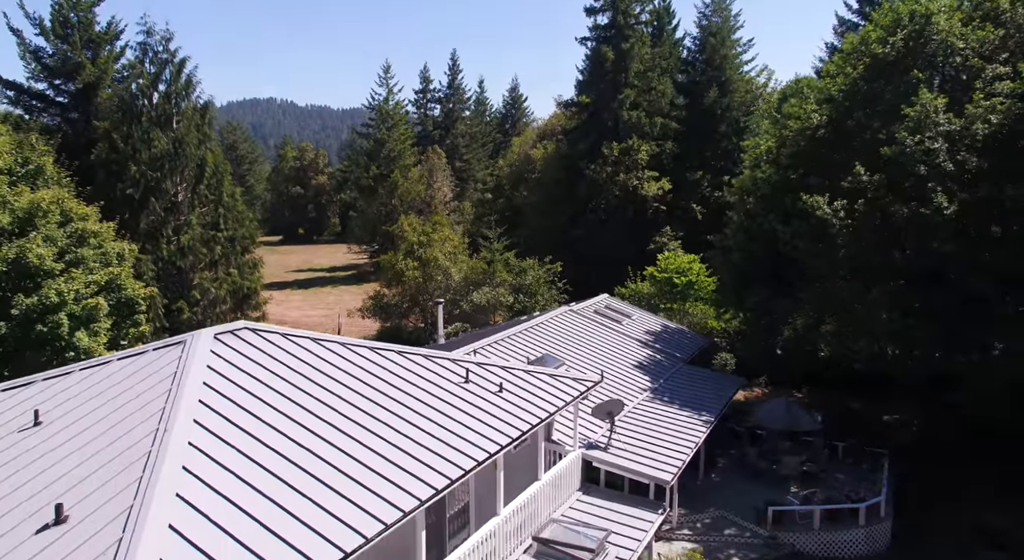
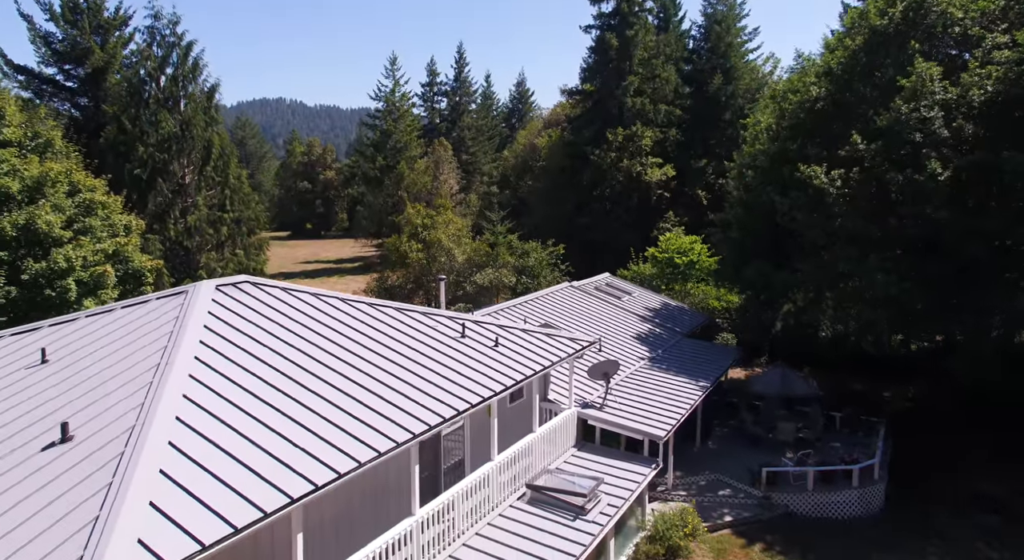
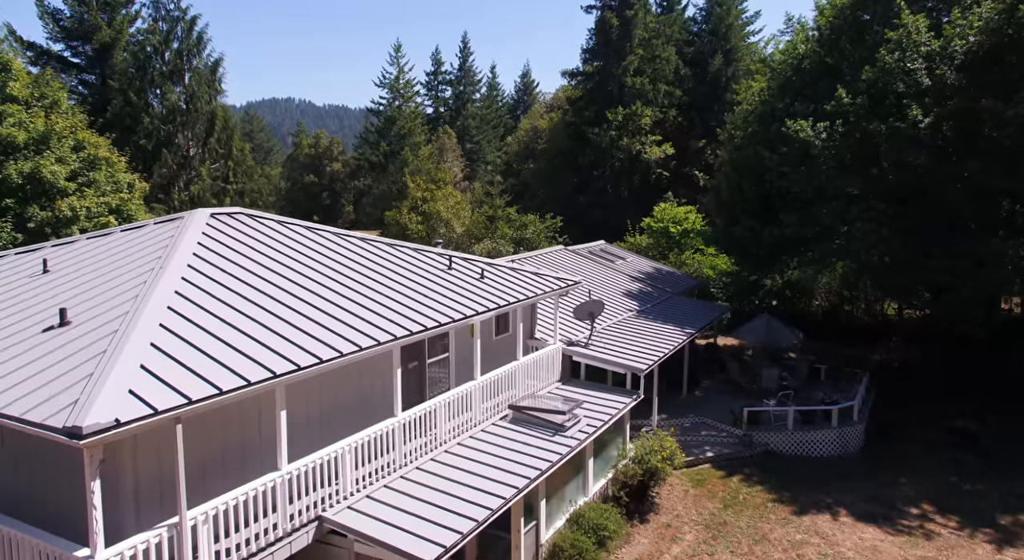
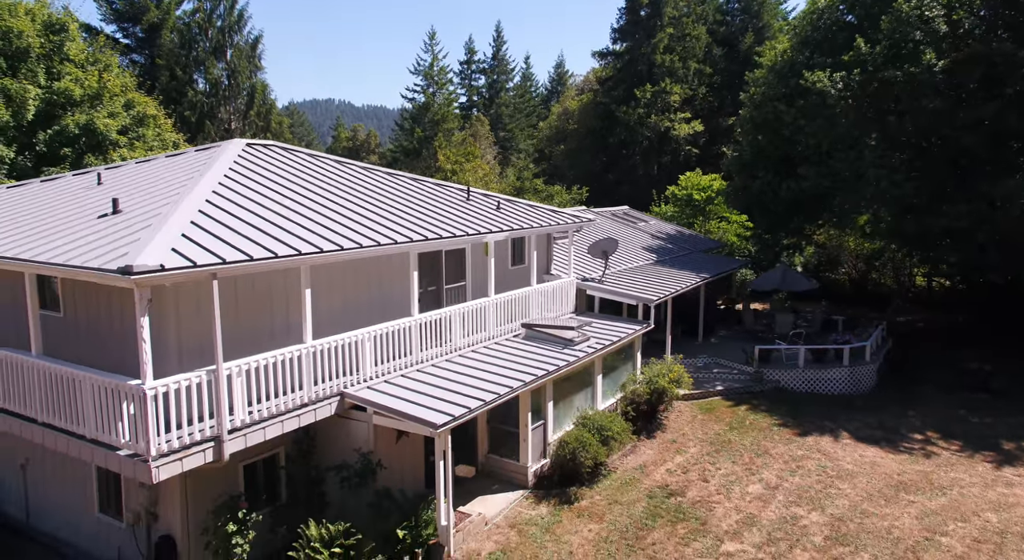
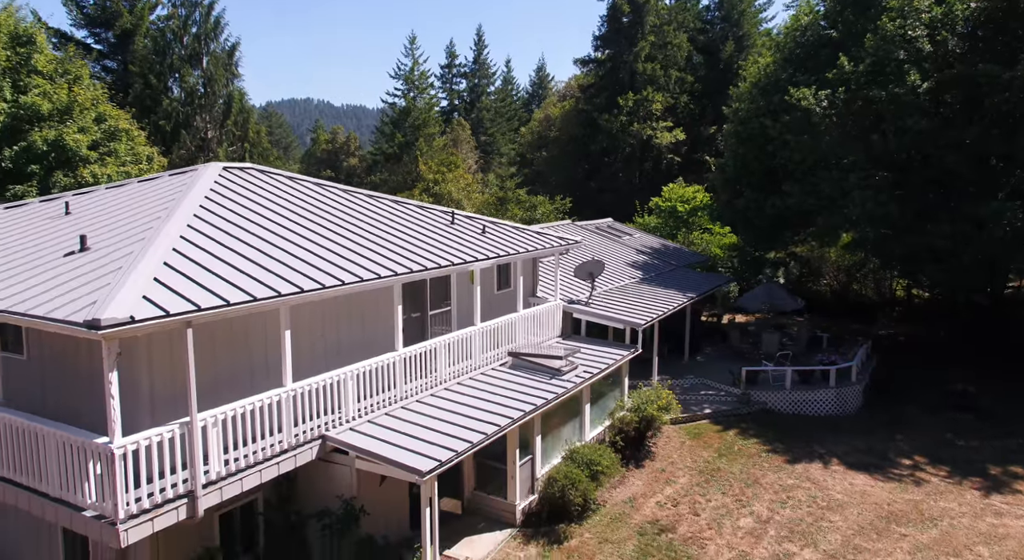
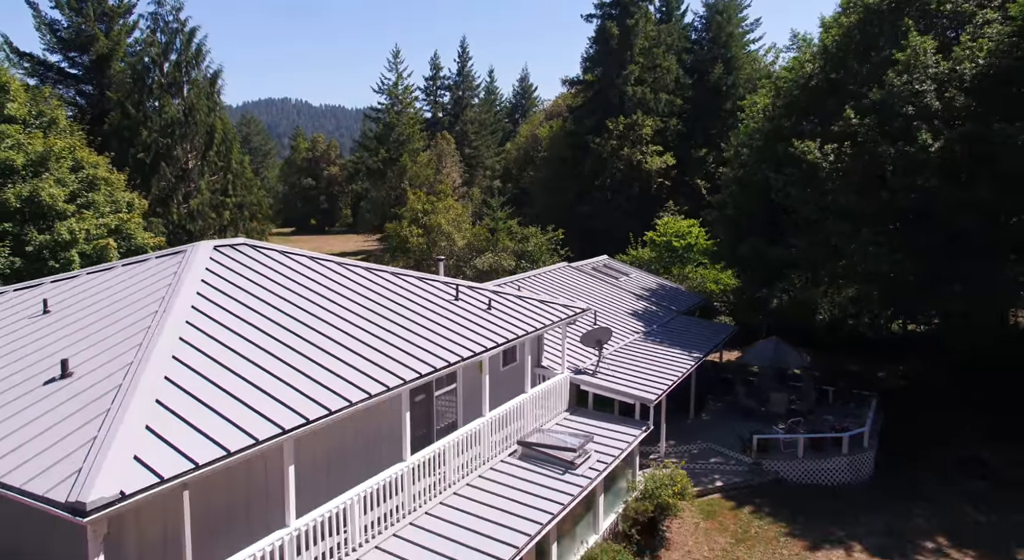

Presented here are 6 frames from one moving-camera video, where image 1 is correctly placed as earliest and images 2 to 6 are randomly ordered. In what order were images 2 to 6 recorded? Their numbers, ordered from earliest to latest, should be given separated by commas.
2, 6, 3, 5, 4
